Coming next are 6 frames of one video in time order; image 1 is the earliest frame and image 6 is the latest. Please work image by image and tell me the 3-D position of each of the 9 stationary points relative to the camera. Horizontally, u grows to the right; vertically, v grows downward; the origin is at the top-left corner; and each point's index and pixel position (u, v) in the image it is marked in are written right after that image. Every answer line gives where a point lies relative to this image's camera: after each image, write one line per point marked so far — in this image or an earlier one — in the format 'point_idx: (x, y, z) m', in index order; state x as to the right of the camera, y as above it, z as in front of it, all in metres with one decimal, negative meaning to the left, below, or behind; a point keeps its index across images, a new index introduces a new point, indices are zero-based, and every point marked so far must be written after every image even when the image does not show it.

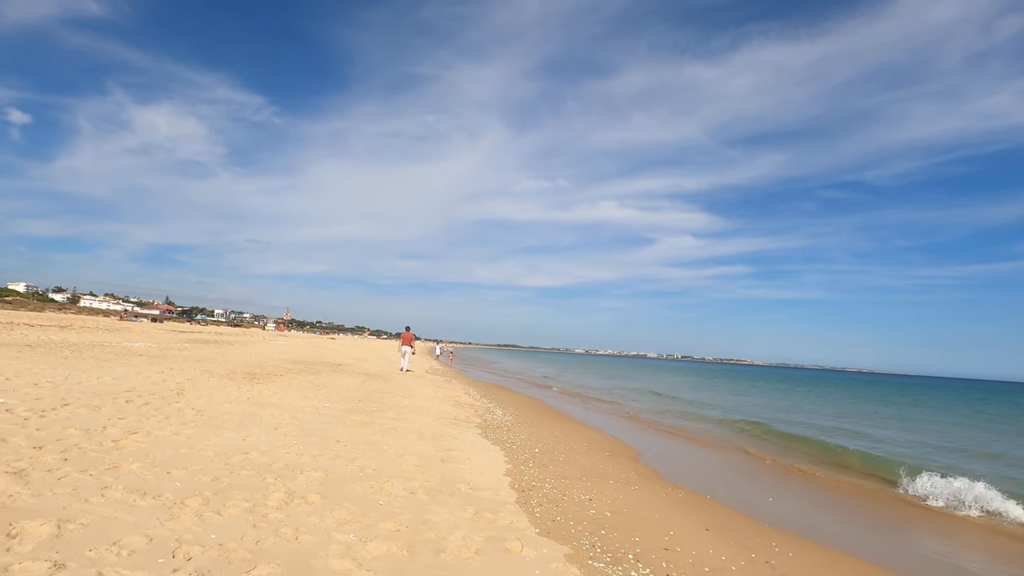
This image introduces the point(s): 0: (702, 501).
0: (+3.6, -4.0, +9.3) m
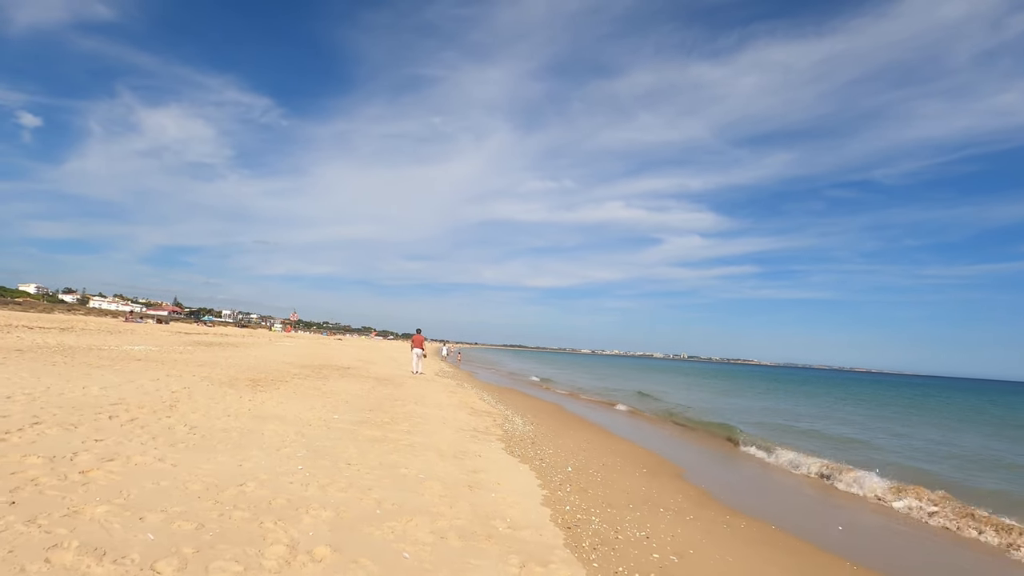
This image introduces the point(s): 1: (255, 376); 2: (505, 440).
0: (+4.2, -4.0, +8.1) m
1: (-8.7, -3.0, +16.8) m
2: (-0.2, -3.6, +11.9) m
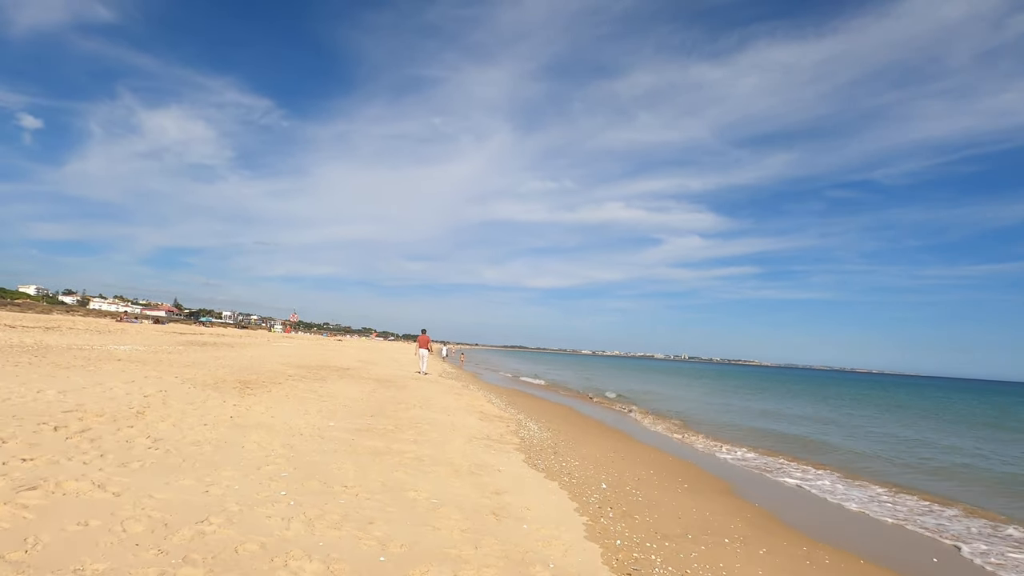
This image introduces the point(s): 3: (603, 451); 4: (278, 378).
0: (+4.6, -3.8, +6.7) m
1: (-8.2, -2.8, +15.3) m
2: (+0.2, -3.4, +10.5) m
3: (+2.2, -4.0, +12.1) m
4: (-8.1, -3.1, +17.2) m
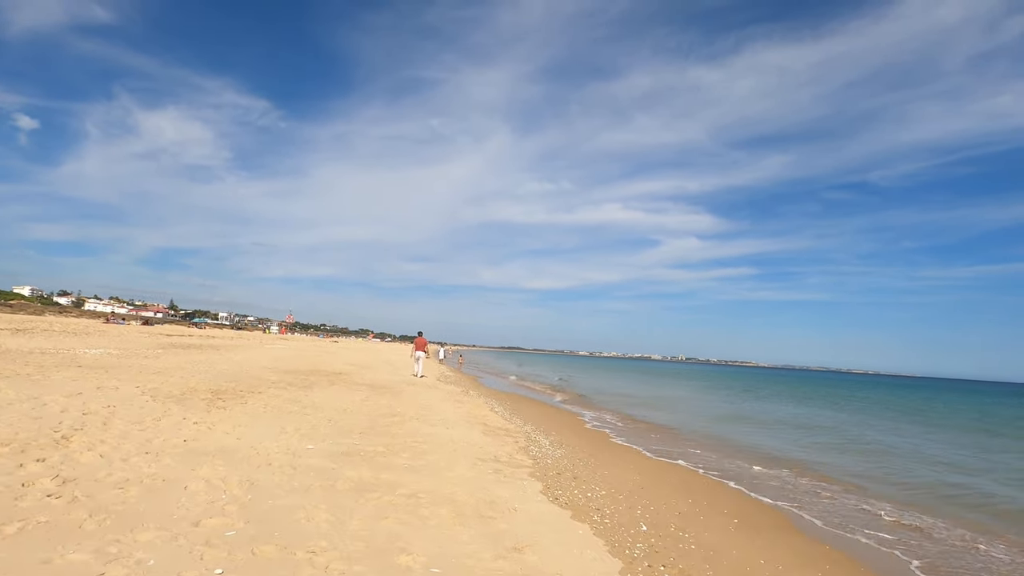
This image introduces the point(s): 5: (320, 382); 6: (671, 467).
0: (+4.8, -3.7, +5.1) m
1: (-8.0, -2.7, +13.7) m
2: (+0.5, -3.3, +8.8) m
3: (+2.5, -3.9, +10.5) m
4: (-7.9, -3.1, +15.6) m
5: (-7.5, -3.6, +19.4) m
6: (+3.9, -4.4, +12.3) m
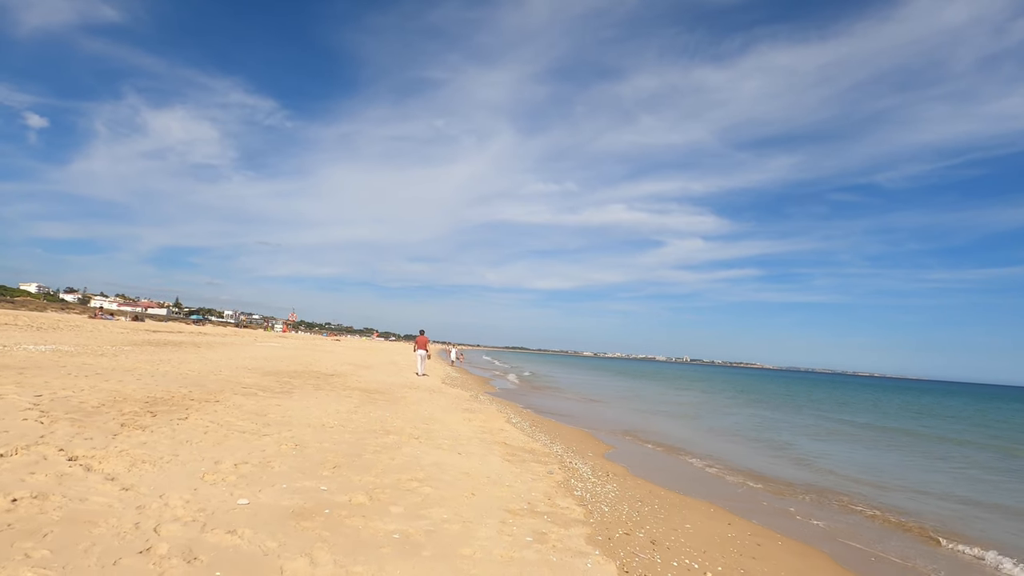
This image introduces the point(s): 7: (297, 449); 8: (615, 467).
0: (+5.4, -3.3, +1.9) m
1: (-7.4, -2.3, +10.6) m
2: (+1.1, -2.9, +5.7) m
3: (+3.0, -3.5, +7.3) m
4: (-7.3, -2.6, +12.5) m
5: (-6.8, -3.2, +16.3) m
6: (+4.5, -4.1, +9.1) m
7: (-3.4, -2.5, +7.8) m
8: (+2.3, -3.9, +11.0) m
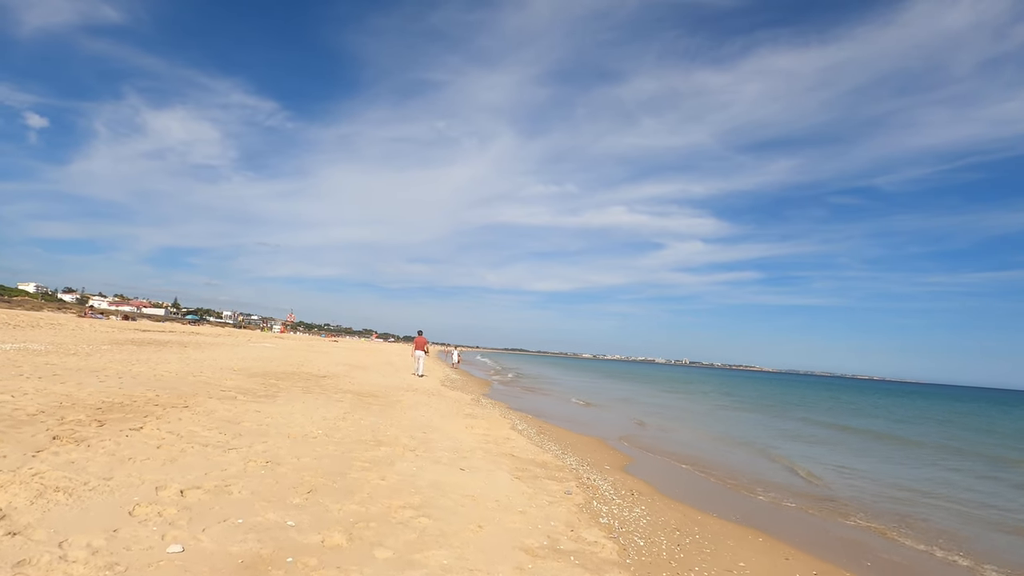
0: (+5.6, -3.1, +0.6) m
1: (-7.2, -2.1, +9.3) m
2: (+1.2, -2.8, +4.4) m
3: (+3.2, -3.3, +6.0) m
4: (-7.1, -2.4, +11.2) m
5: (-6.6, -3.0, +15.0) m
6: (+4.7, -3.9, +7.8) m
7: (-3.2, -2.3, +6.5) m
8: (+2.5, -3.8, +9.7) m
